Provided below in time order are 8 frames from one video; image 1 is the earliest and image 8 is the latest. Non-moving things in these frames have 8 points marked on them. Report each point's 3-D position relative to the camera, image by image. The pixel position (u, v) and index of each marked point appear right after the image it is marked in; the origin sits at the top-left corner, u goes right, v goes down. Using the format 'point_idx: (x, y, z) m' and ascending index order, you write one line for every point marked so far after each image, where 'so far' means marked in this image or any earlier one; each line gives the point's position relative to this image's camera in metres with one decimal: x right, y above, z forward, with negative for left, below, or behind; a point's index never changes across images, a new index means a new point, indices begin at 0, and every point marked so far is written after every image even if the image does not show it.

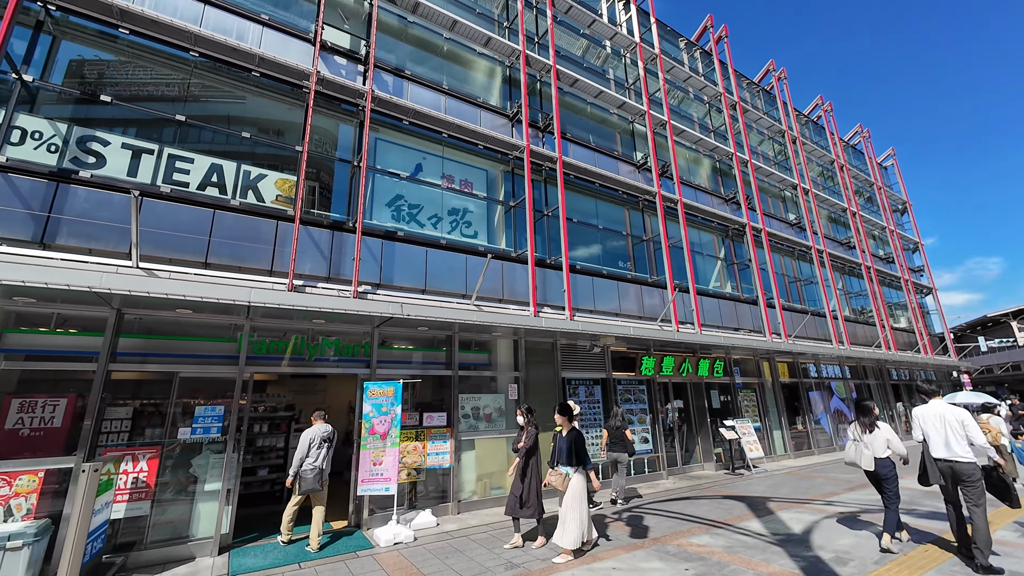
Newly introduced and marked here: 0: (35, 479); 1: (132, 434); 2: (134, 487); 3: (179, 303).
0: (-5.7, -2.3, +5.1) m
1: (-5.1, -1.9, +5.6) m
2: (-4.9, -2.6, +5.5) m
3: (-4.5, -0.2, +5.8) m
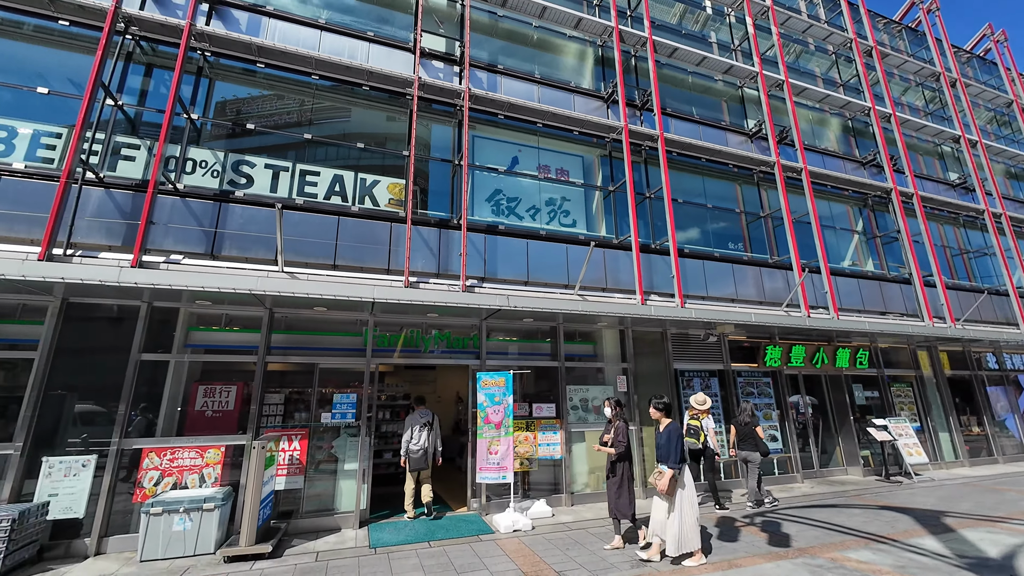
0: (-4.1, -2.3, +6.0) m
1: (-3.5, -2.0, +6.5) m
2: (-3.3, -2.6, +6.3) m
3: (-3.0, -0.2, +6.4) m
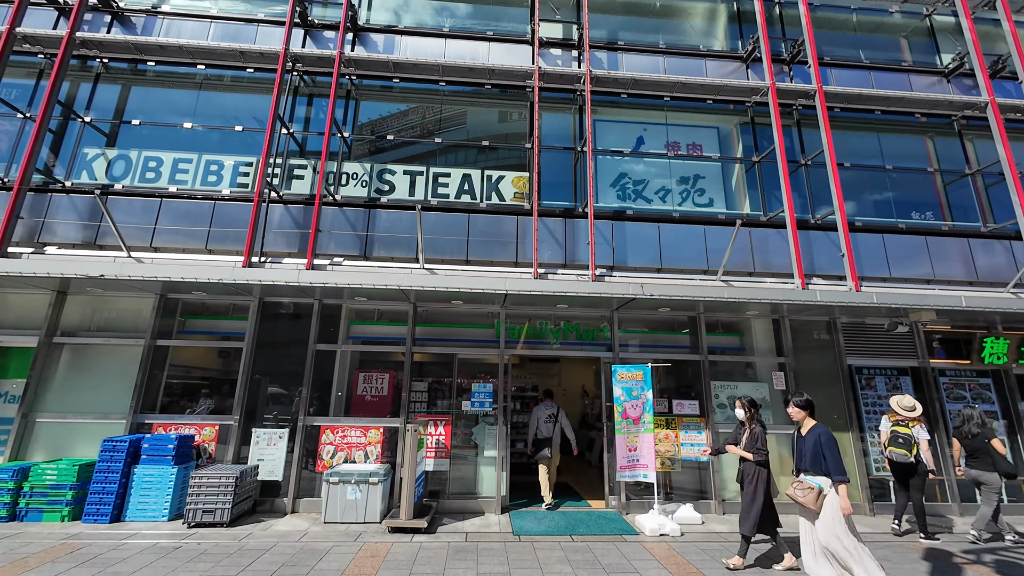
0: (-2.1, -2.3, +6.7) m
1: (-1.4, -1.9, +7.0) m
2: (-1.2, -2.5, +6.8) m
3: (-0.9, -0.1, +6.8) m
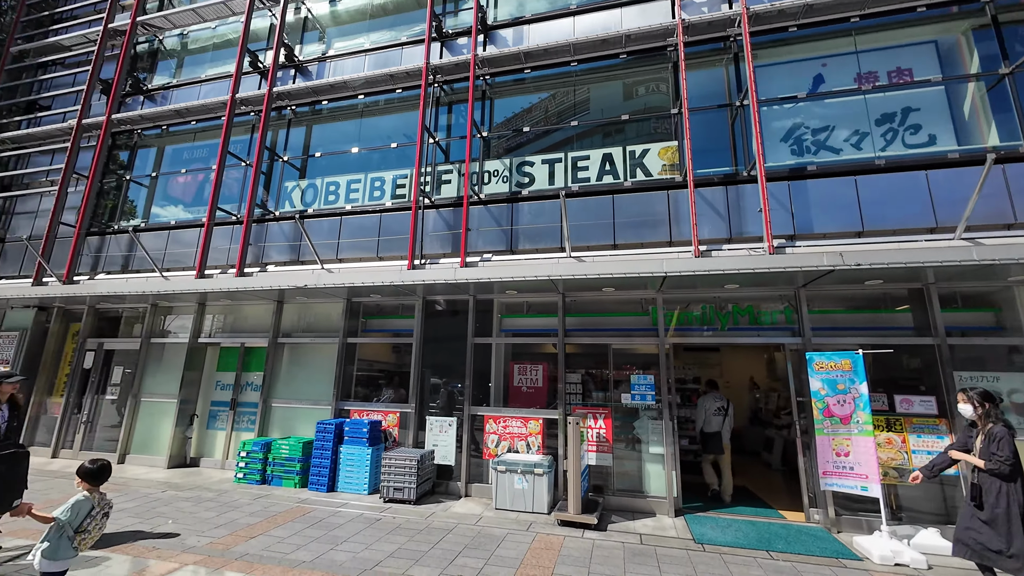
0: (+0.4, -2.2, +6.7) m
1: (+1.2, -1.7, +6.7) m
2: (+1.3, -2.3, +6.5) m
3: (+1.4, +0.1, +6.4) m
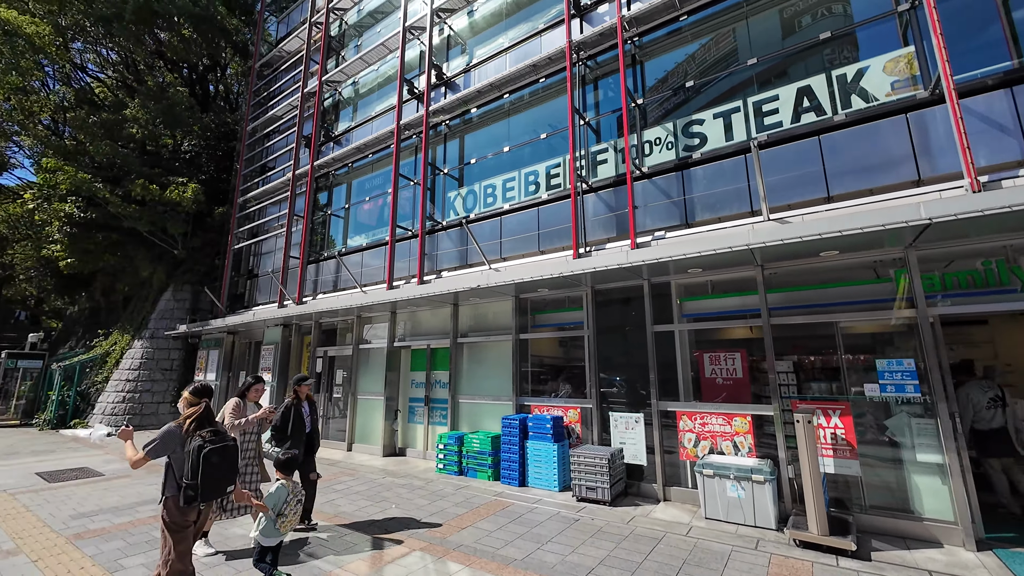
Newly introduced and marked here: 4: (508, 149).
0: (+3.2, -1.8, +5.7) m
1: (+3.8, -1.3, +5.5) m
2: (+4.0, -1.9, +5.2) m
3: (+3.8, +0.5, +5.1) m
4: (-0.1, +3.0, +9.0) m
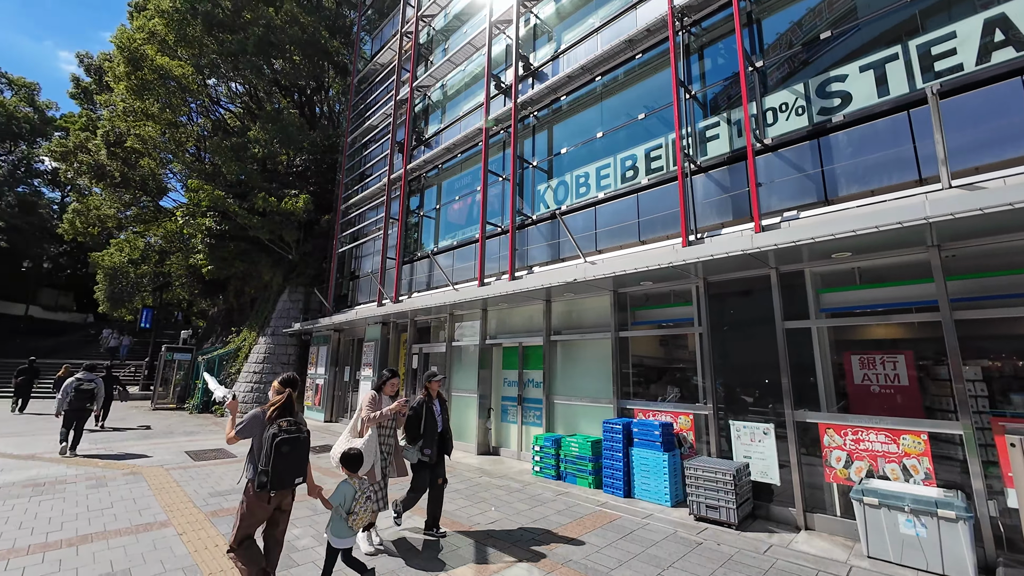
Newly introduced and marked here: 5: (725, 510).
0: (+4.4, -1.7, +4.6) m
1: (+5.0, -1.1, +4.2) m
2: (+5.1, -1.7, +4.0) m
3: (+4.8, +0.7, +3.9) m
4: (+1.8, +3.1, +8.4) m
5: (+2.6, -2.7, +5.1) m
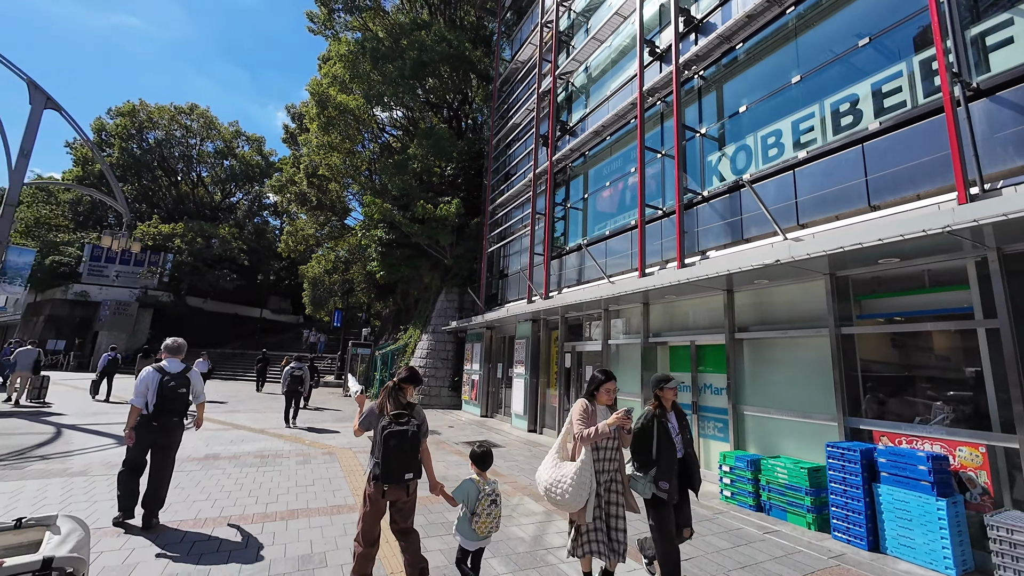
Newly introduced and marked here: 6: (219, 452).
0: (+5.9, -1.4, +2.2) m
1: (+6.4, -0.8, +1.6) m
2: (+6.4, -1.4, +1.4) m
3: (+6.0, +1.0, +1.4) m
4: (+4.5, +3.3, +6.7) m
5: (+4.4, -2.4, +3.3) m
6: (-5.6, -3.1, +8.1) m
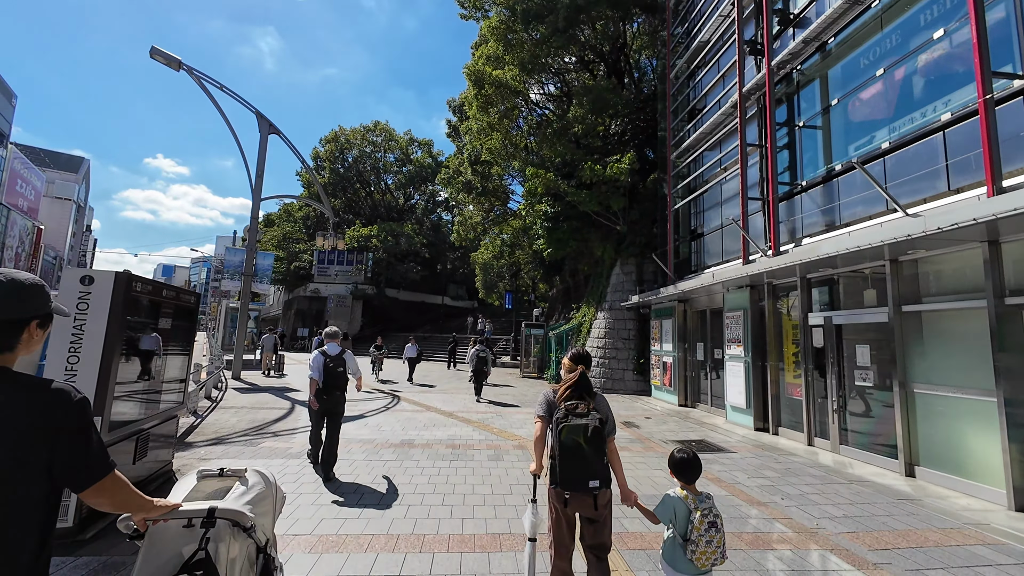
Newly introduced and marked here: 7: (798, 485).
0: (+6.7, -0.6, -2.0) m
1: (+6.8, -0.1, -2.6) m
2: (+6.8, -0.7, -2.9) m
3: (+6.3, +1.6, -2.8) m
4: (+6.6, +4.2, +2.6) m
5: (+5.7, -1.7, -0.4) m
6: (-1.8, -2.7, +7.8) m
7: (+3.8, -2.7, +5.7) m
